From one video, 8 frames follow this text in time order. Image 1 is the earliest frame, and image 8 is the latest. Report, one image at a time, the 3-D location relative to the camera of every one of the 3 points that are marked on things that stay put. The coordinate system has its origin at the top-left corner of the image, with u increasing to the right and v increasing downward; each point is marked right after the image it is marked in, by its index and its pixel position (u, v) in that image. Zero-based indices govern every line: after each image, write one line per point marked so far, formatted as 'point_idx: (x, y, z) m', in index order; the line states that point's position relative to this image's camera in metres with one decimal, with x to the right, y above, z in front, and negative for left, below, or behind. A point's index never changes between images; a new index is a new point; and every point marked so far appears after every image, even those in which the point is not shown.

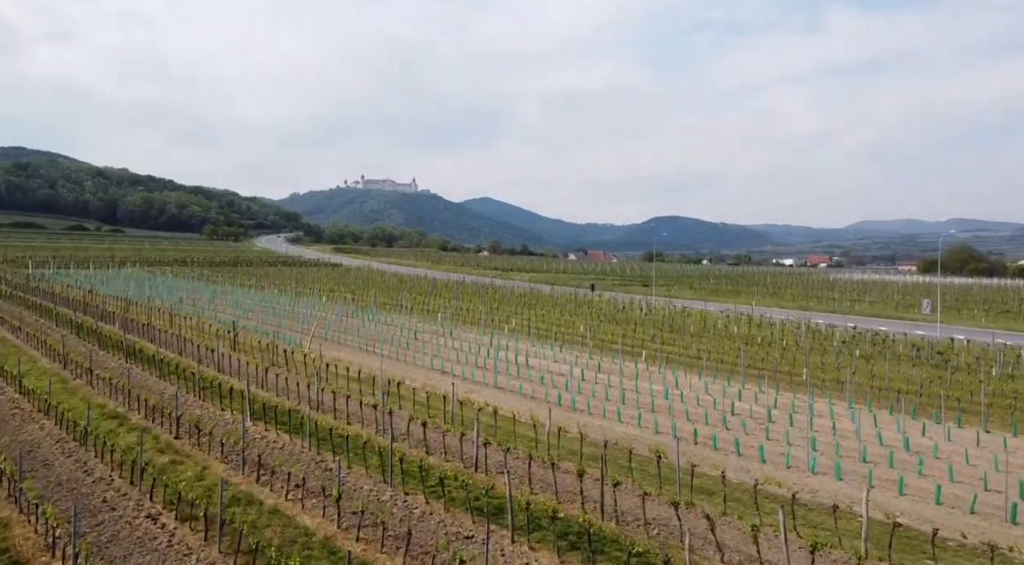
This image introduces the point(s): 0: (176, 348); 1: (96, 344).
0: (-9.6, -1.9, +19.3) m
1: (-12.1, -1.8, +19.6) m
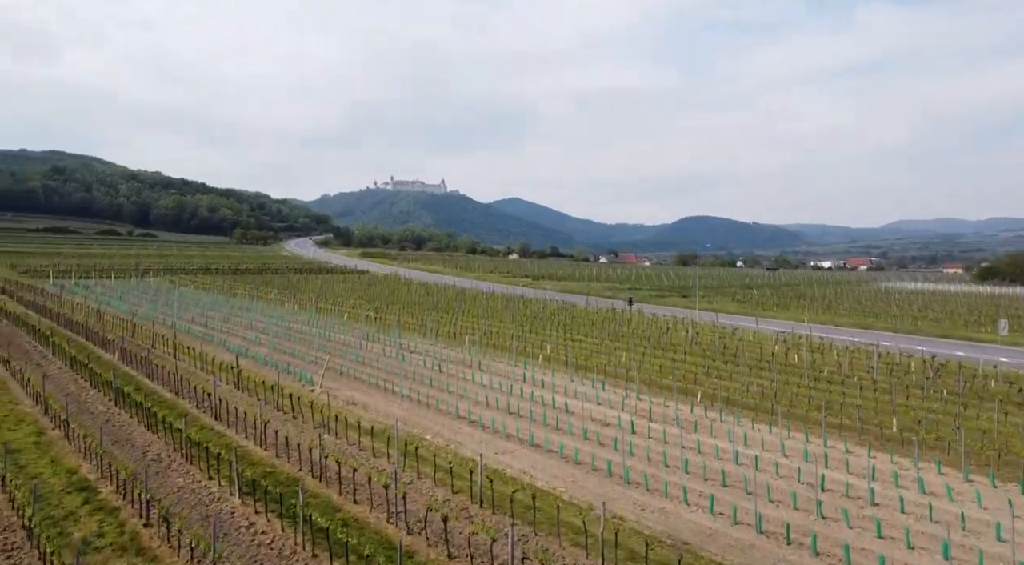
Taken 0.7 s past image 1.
0: (-8.7, -2.7, +17.2) m
1: (-11.1, -2.6, +17.6) m
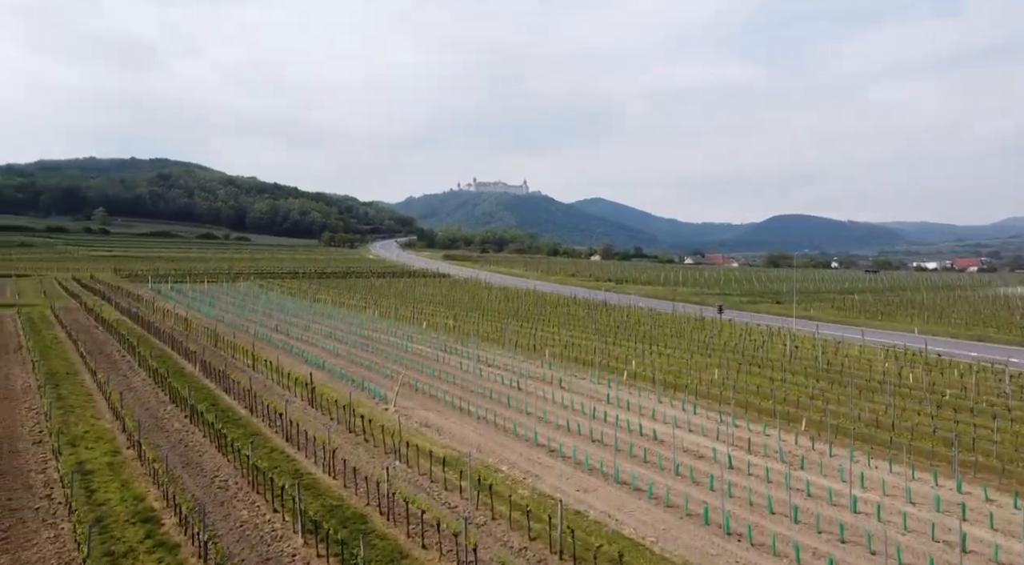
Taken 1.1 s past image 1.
0: (-6.7, -3.0, +17.0) m
1: (-9.1, -2.9, +17.7) m
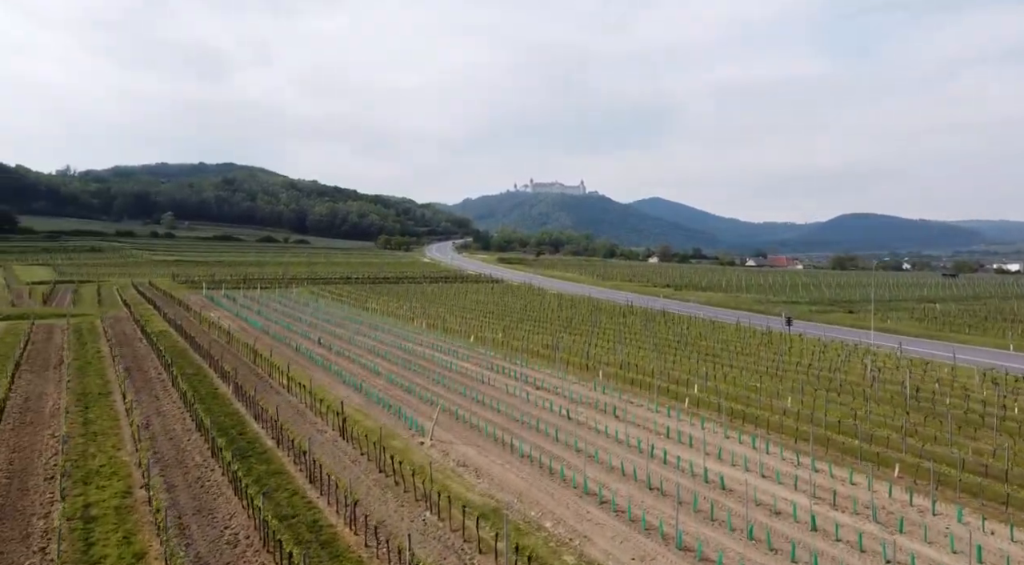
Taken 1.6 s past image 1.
0: (-5.6, -3.5, +15.8) m
1: (-7.9, -3.4, +16.7) m
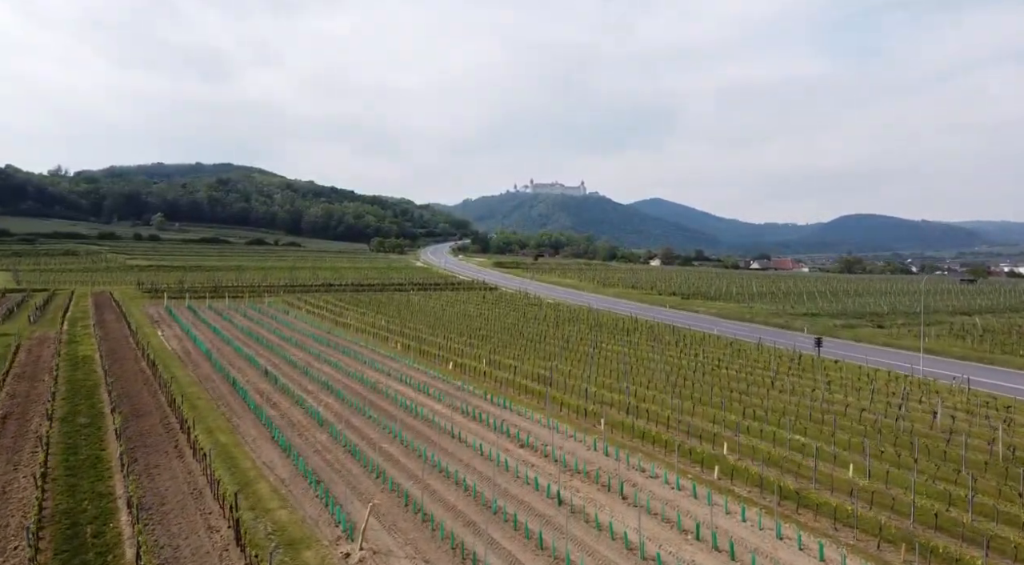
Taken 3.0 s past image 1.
0: (-6.1, -4.2, +11.1) m
1: (-8.5, -4.1, +12.0) m
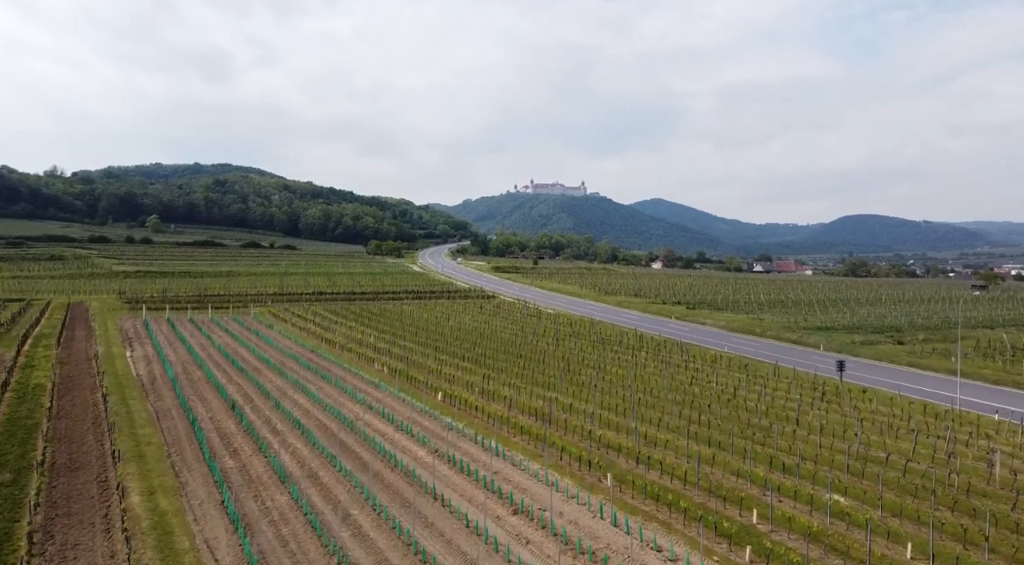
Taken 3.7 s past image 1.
0: (-6.3, -4.9, +8.7) m
1: (-8.6, -4.8, +9.6) m
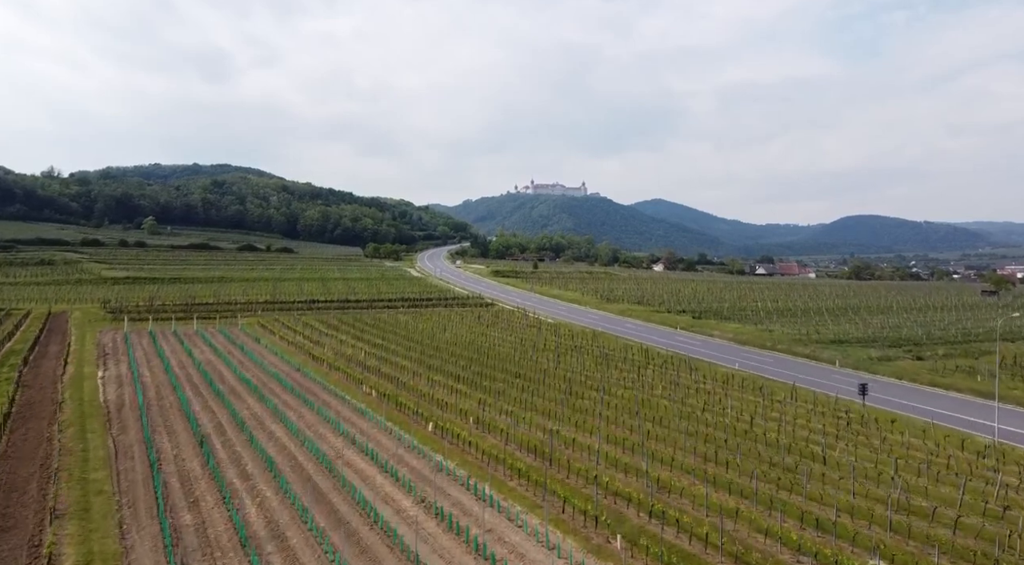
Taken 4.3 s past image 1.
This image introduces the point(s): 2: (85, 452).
0: (-6.4, -5.6, +6.7) m
1: (-8.7, -5.5, +7.6) m
2: (-11.5, -4.5, +18.5) m
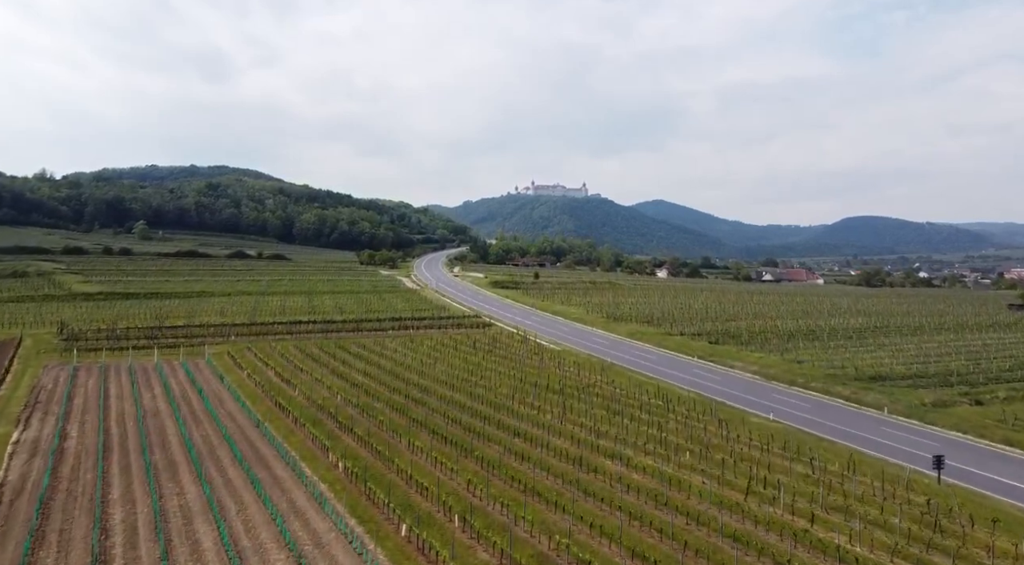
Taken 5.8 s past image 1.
0: (-6.5, -7.1, +1.9) m
1: (-8.8, -7.0, +2.7) m
2: (-11.6, -6.0, +13.6) m
